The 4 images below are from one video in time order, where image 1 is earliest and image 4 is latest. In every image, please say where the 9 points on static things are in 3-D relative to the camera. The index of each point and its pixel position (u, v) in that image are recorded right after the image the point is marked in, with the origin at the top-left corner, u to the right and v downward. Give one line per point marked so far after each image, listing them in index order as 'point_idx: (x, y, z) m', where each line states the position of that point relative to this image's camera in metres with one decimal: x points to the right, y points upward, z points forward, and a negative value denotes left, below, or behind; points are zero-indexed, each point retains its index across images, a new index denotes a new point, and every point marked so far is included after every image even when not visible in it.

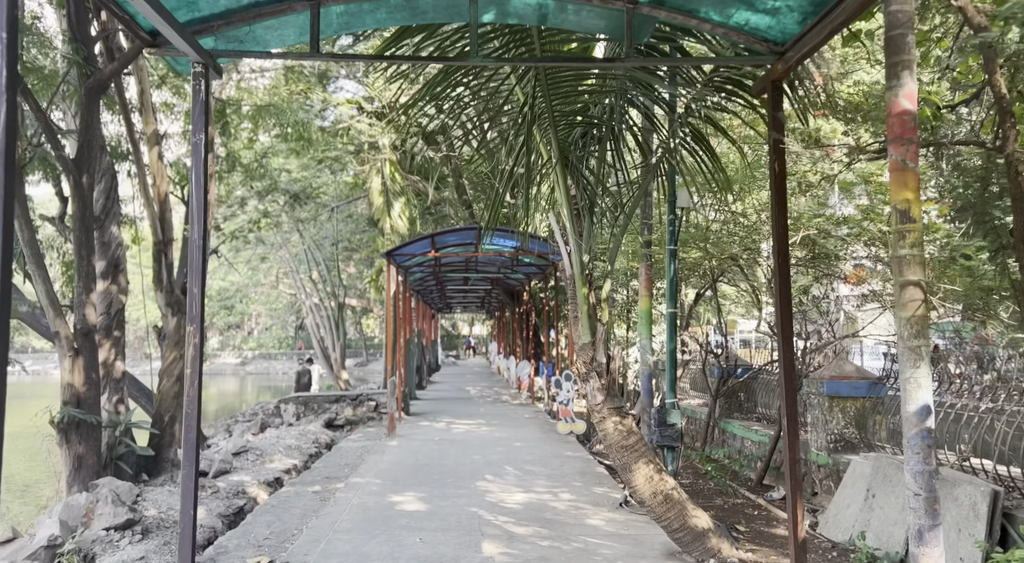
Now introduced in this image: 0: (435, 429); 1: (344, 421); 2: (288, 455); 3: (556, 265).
0: (-1.2, -2.3, +11.9) m
1: (-2.9, -2.4, +13.2) m
2: (-2.9, -2.3, +10.0) m
3: (+0.8, +0.3, +12.9) m
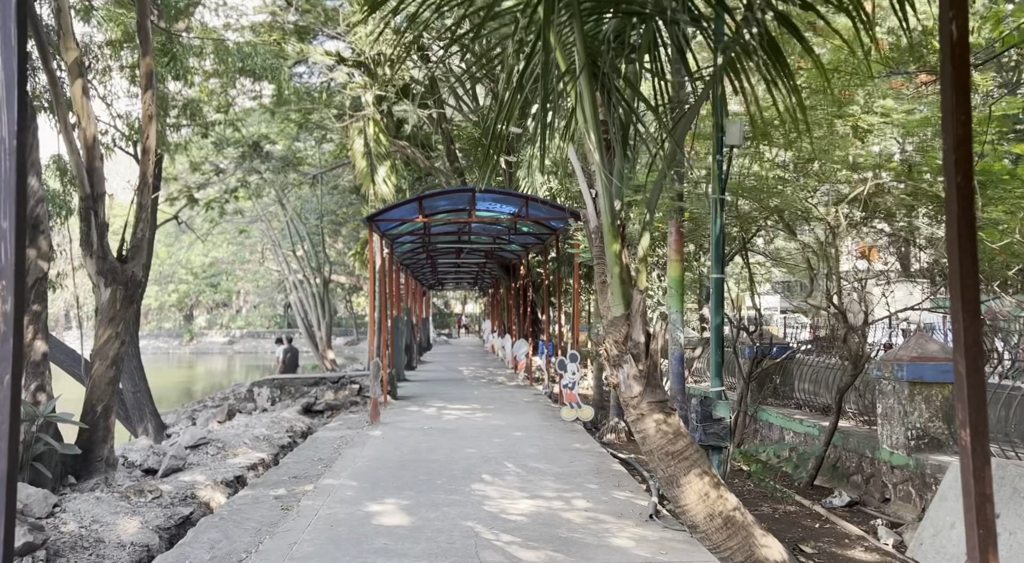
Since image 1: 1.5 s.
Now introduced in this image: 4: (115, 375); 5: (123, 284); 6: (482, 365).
0: (-1.2, -1.9, +10.7) m
1: (-2.9, -1.9, +12.0) m
2: (-2.9, -1.9, +8.7) m
3: (+0.7, +0.7, +11.6) m
4: (-3.5, -0.8, +6.6) m
5: (-3.4, 0.0, +6.6) m
6: (-0.8, -2.1, +19.5) m
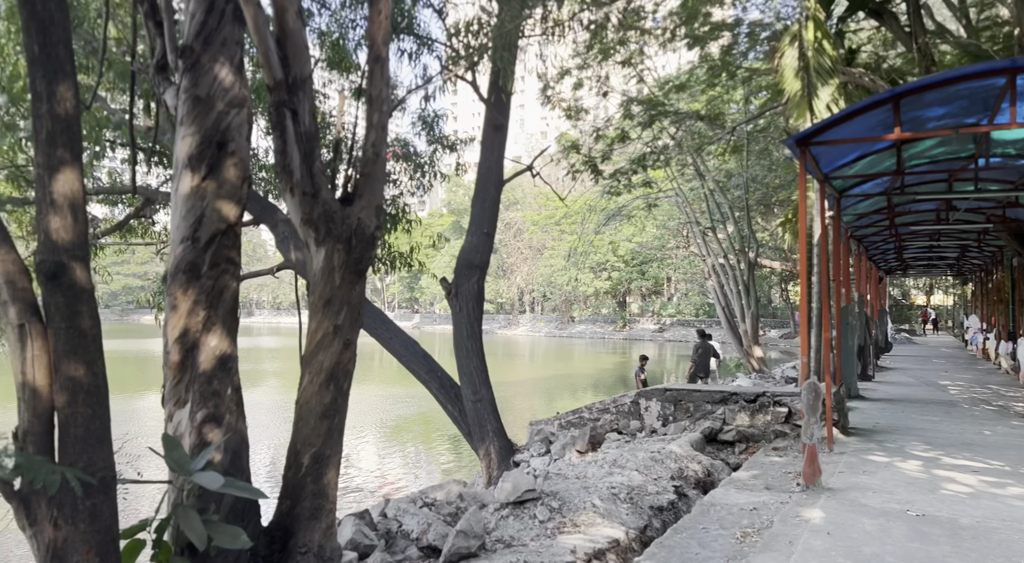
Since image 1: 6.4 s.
0: (+3.1, -1.6, +6.2) m
1: (+2.4, -1.6, +8.2) m
2: (+0.7, -1.7, +5.4) m
3: (+5.3, +1.0, +5.9) m
4: (-0.9, -0.6, +3.9) m
5: (-0.8, +0.2, +3.8) m
6: (+8.2, -1.7, +13.5) m
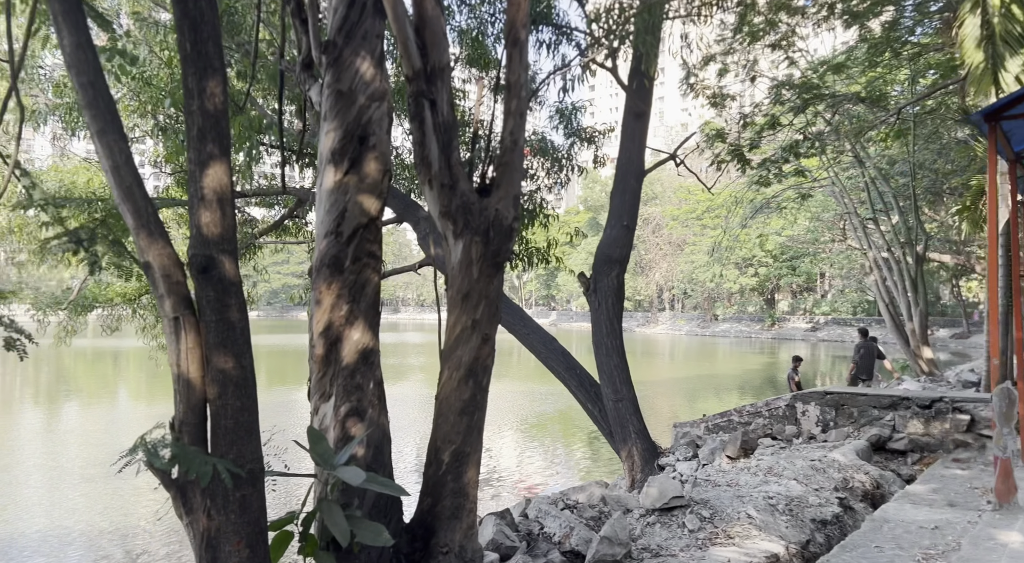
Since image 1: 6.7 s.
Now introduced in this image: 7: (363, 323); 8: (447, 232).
0: (+4.2, -1.5, +5.3) m
1: (+3.8, -1.6, +7.4) m
2: (+1.7, -1.6, +5.0) m
3: (+6.3, +1.1, +4.7) m
4: (-0.1, -0.6, +3.8) m
5: (-0.1, +0.2, +3.7) m
6: (+10.5, -1.6, +11.6) m
7: (-0.7, -0.2, +3.6) m
8: (-0.3, +0.2, +3.8) m
